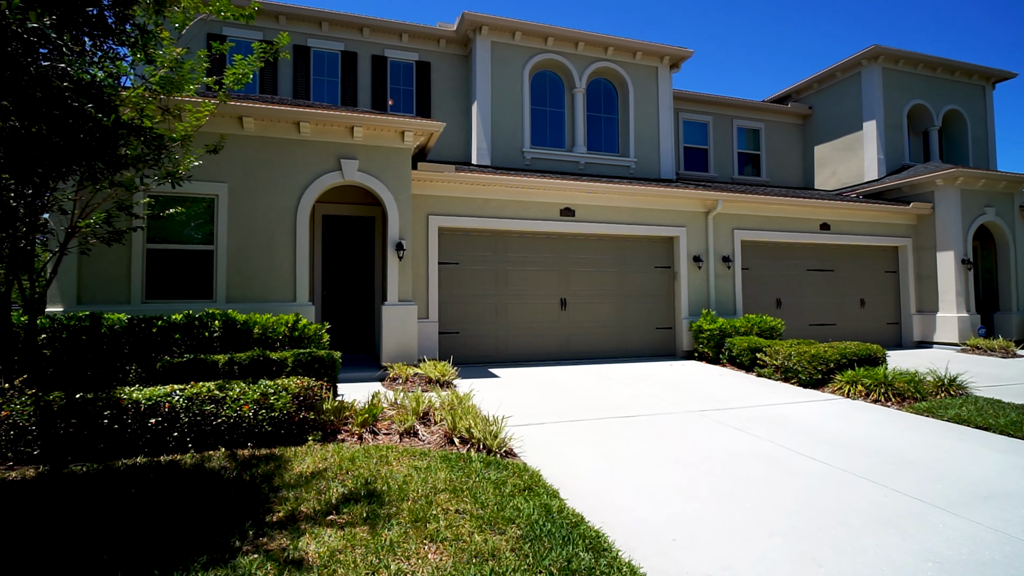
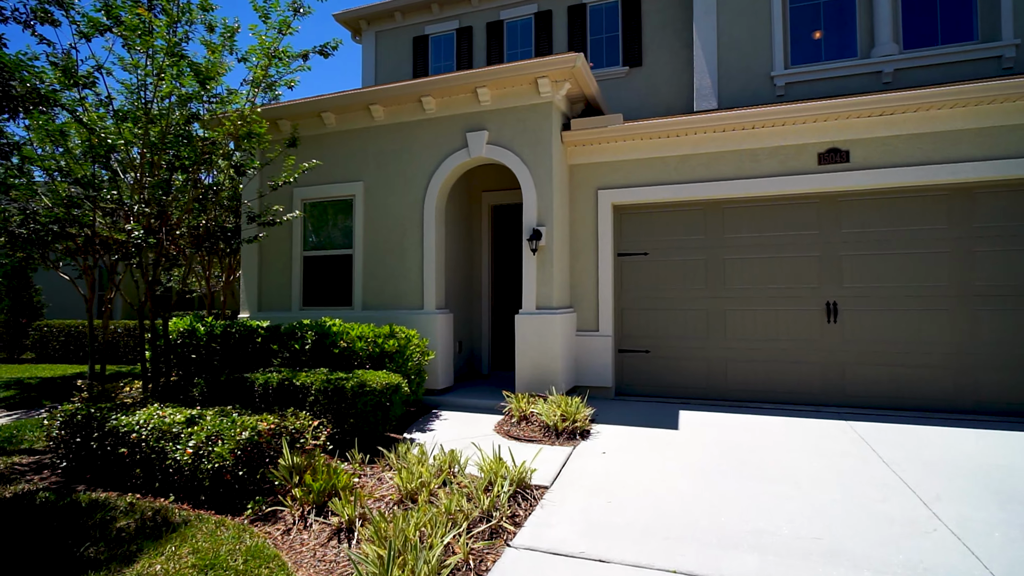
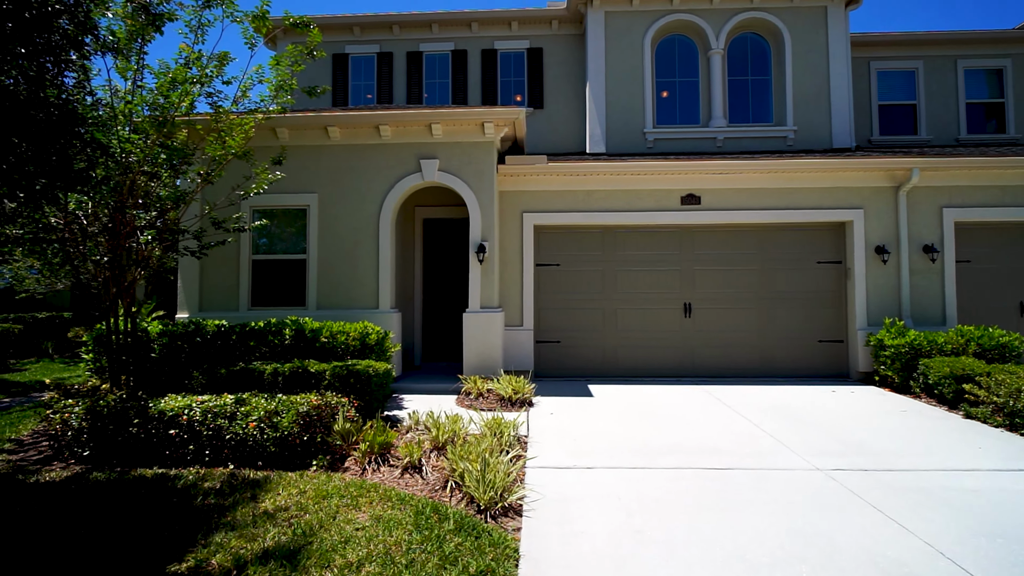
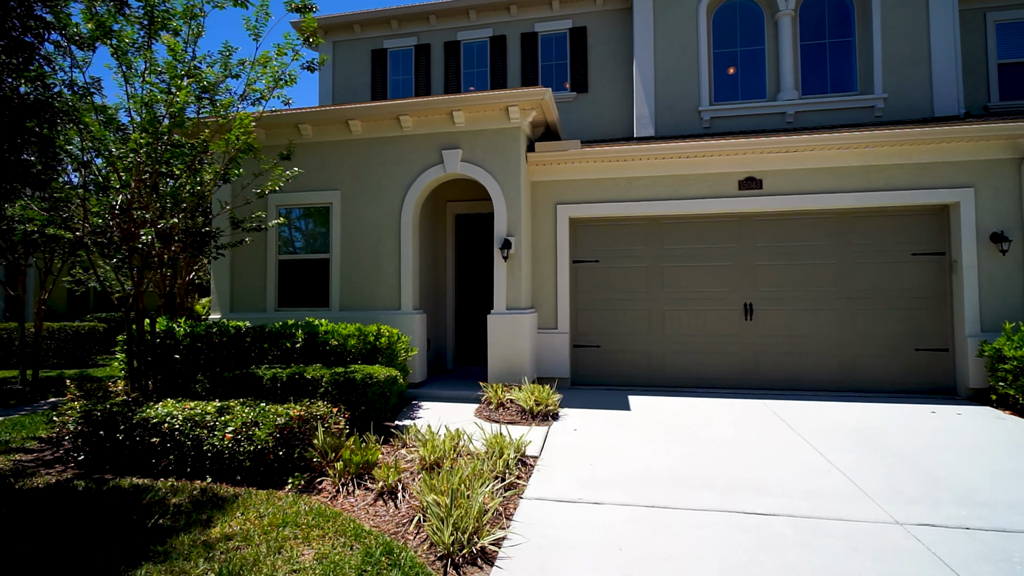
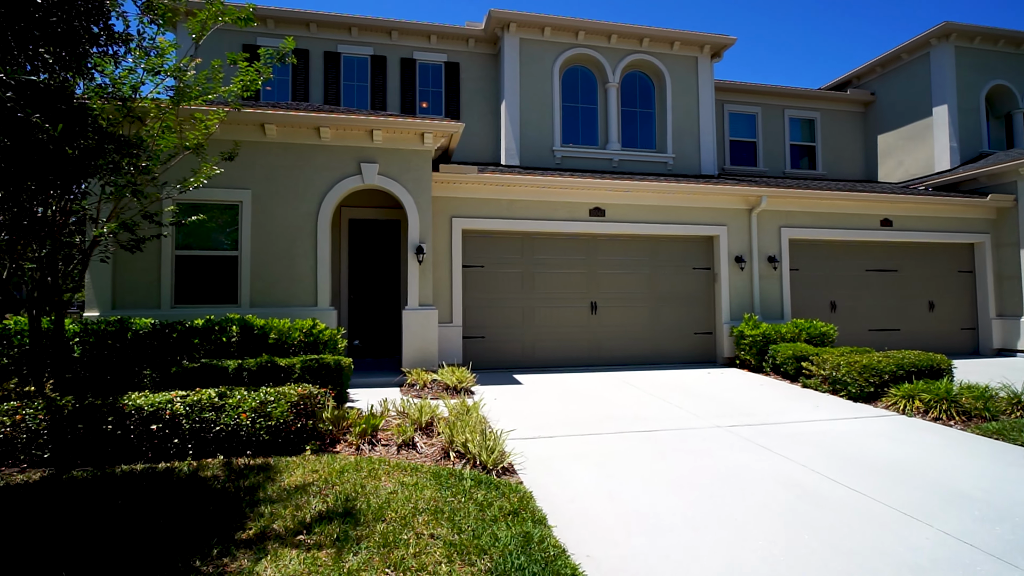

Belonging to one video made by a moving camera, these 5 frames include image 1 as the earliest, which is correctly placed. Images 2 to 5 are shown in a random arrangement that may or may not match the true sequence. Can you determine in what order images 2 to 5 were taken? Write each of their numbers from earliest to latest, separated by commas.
5, 3, 4, 2
